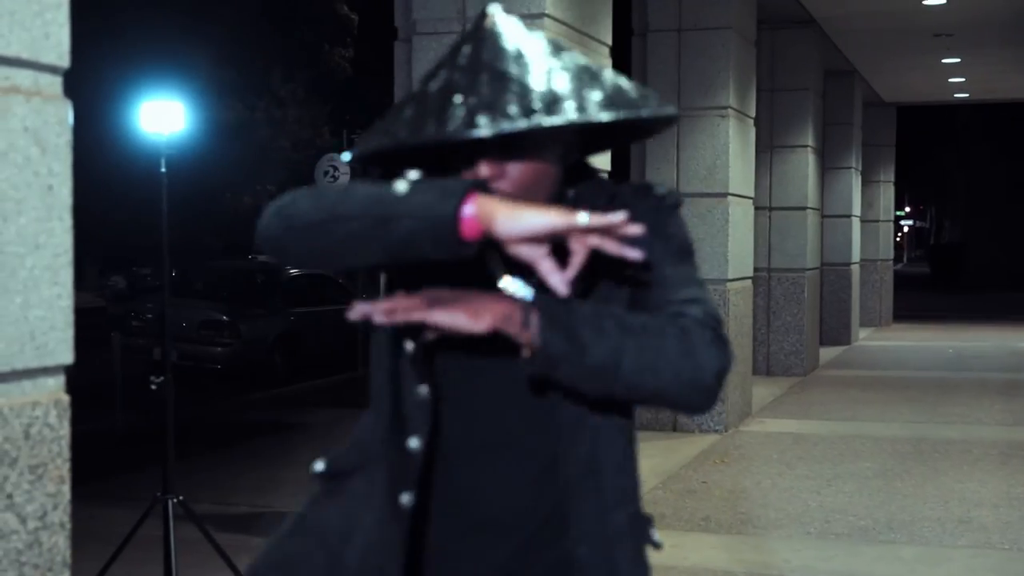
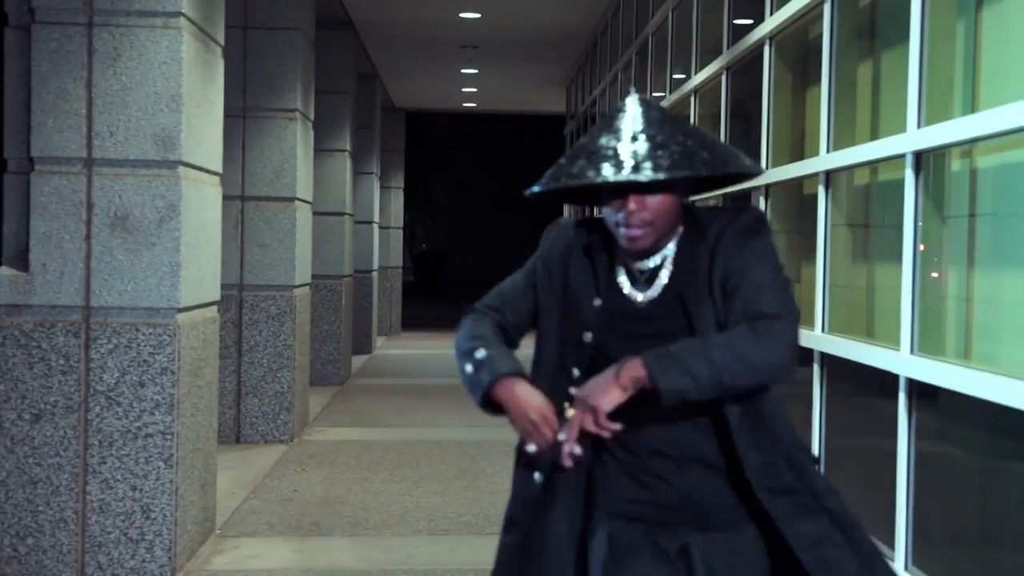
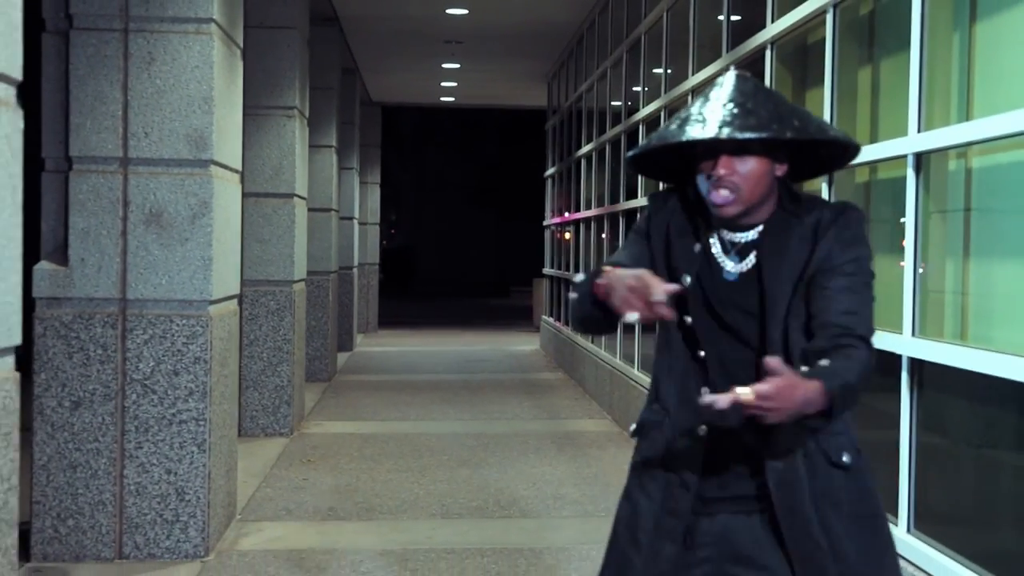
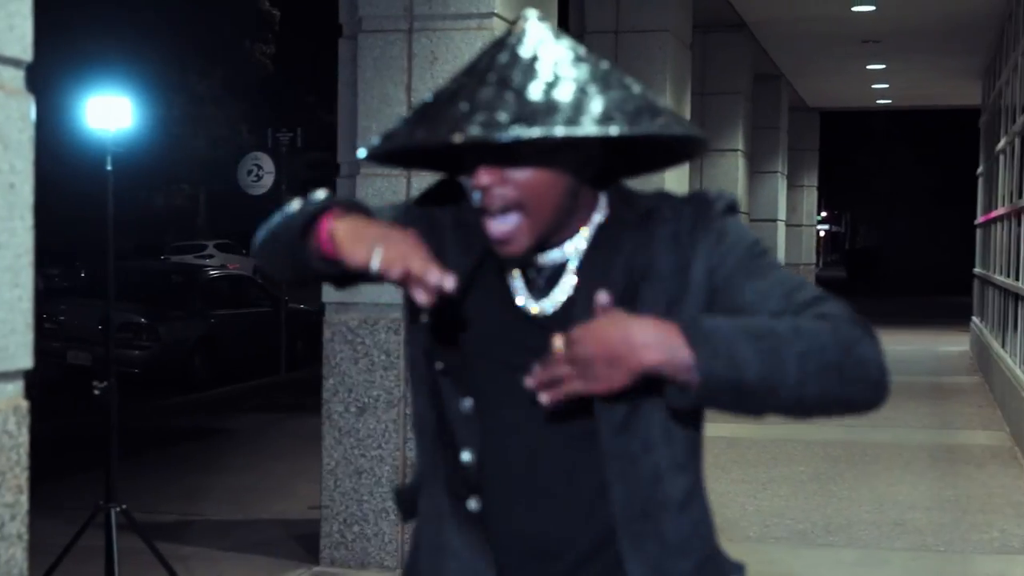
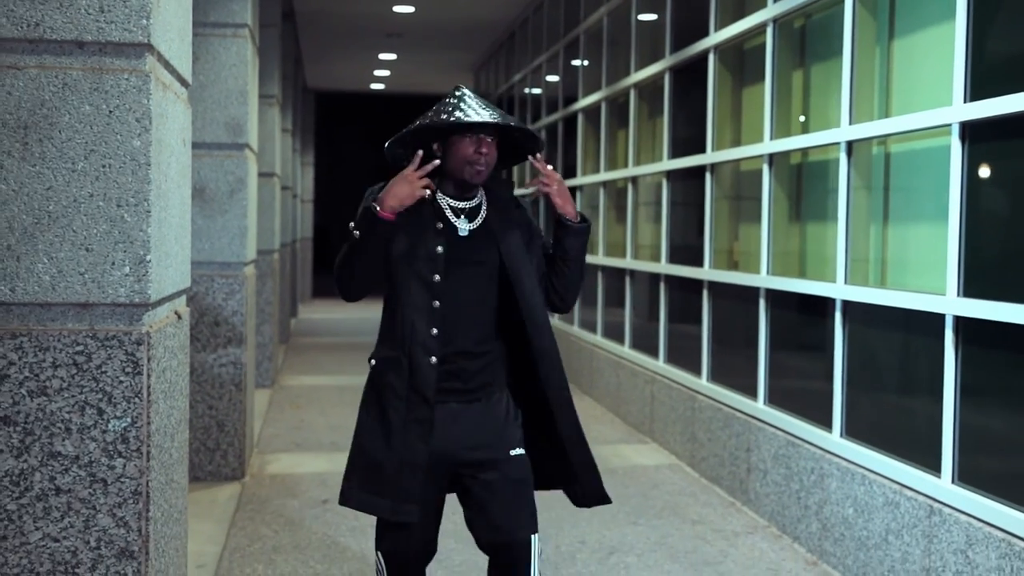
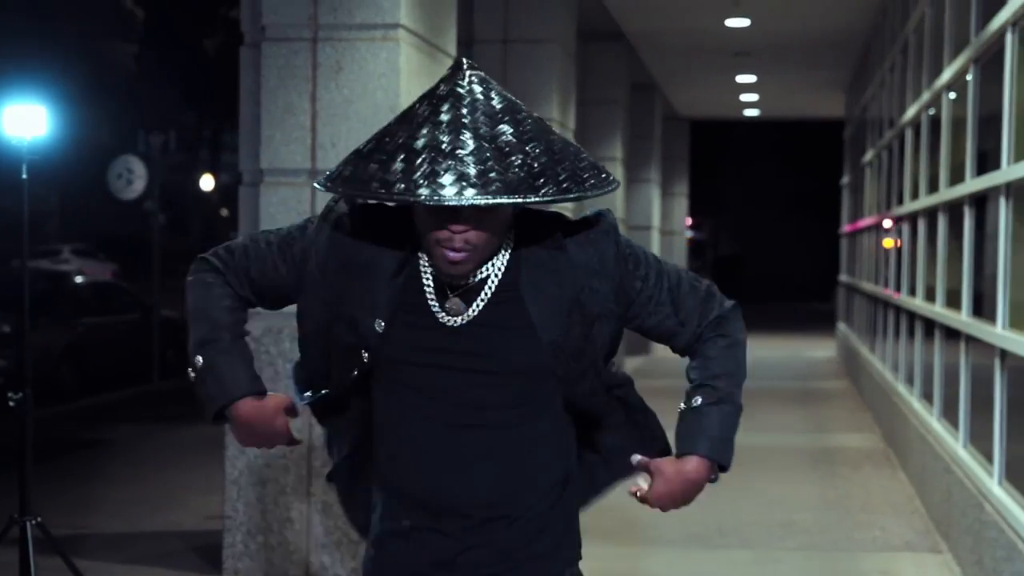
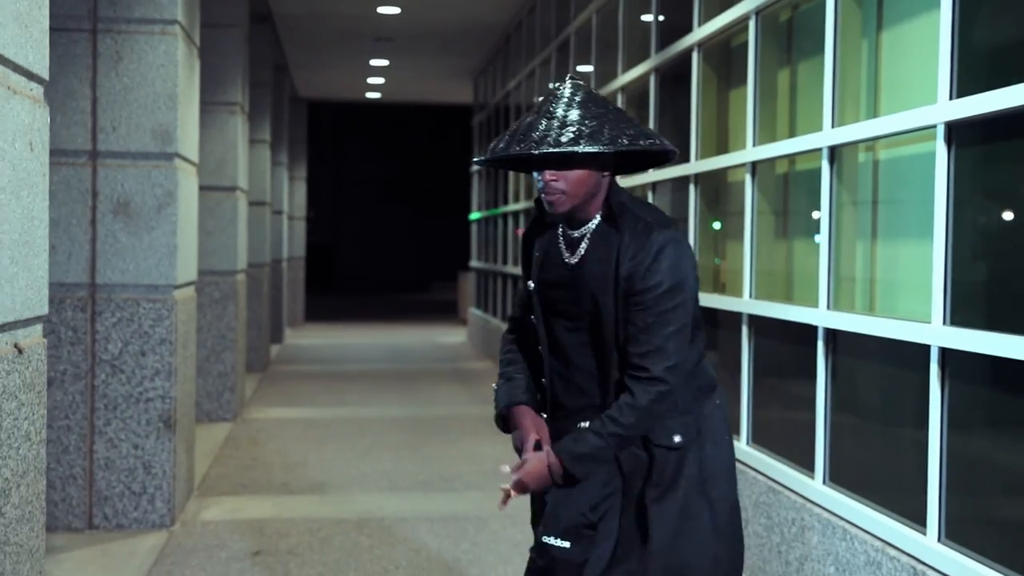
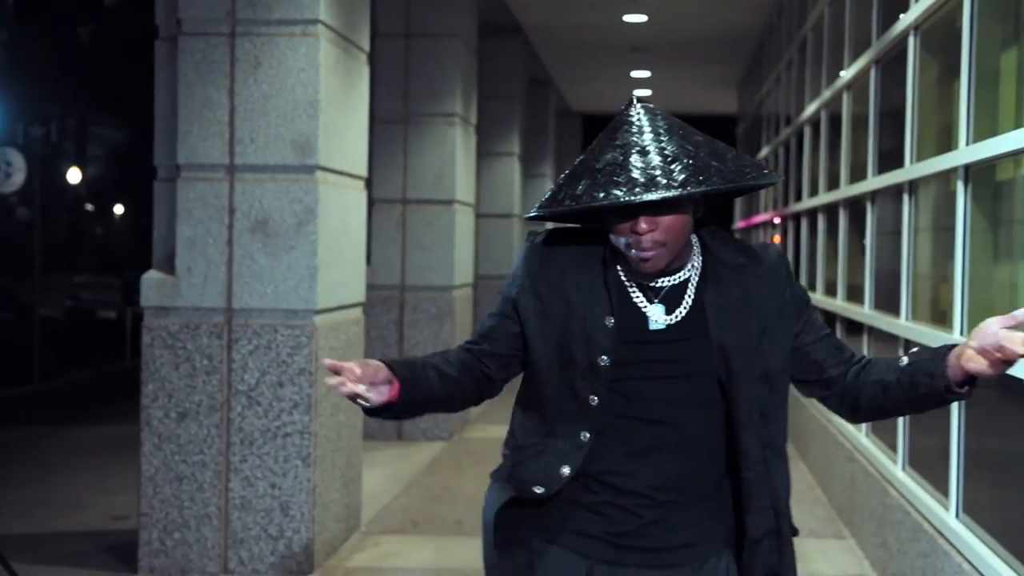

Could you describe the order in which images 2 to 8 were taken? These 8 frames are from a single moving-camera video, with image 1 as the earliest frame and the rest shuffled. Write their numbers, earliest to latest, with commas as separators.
4, 6, 8, 2, 3, 7, 5
